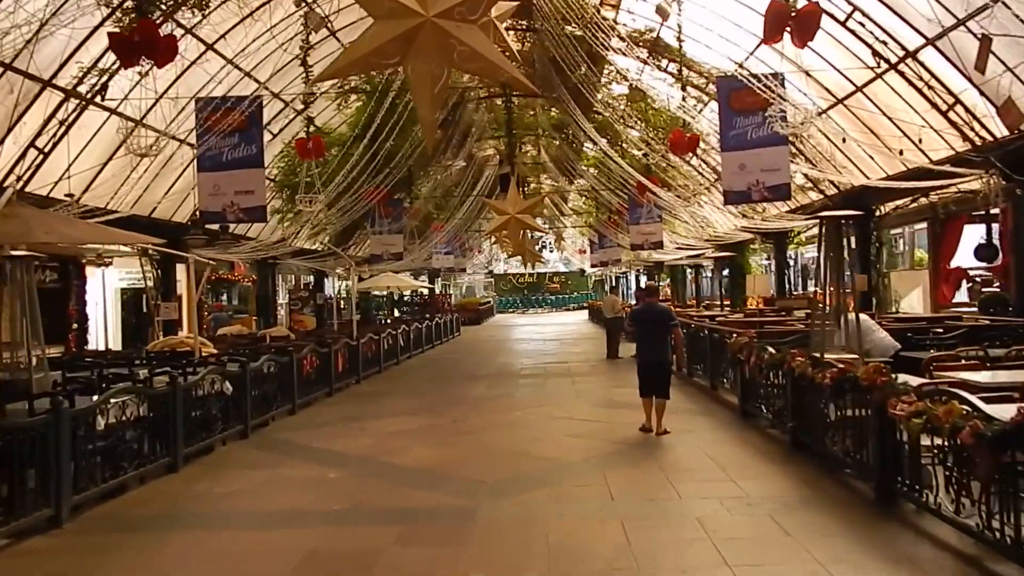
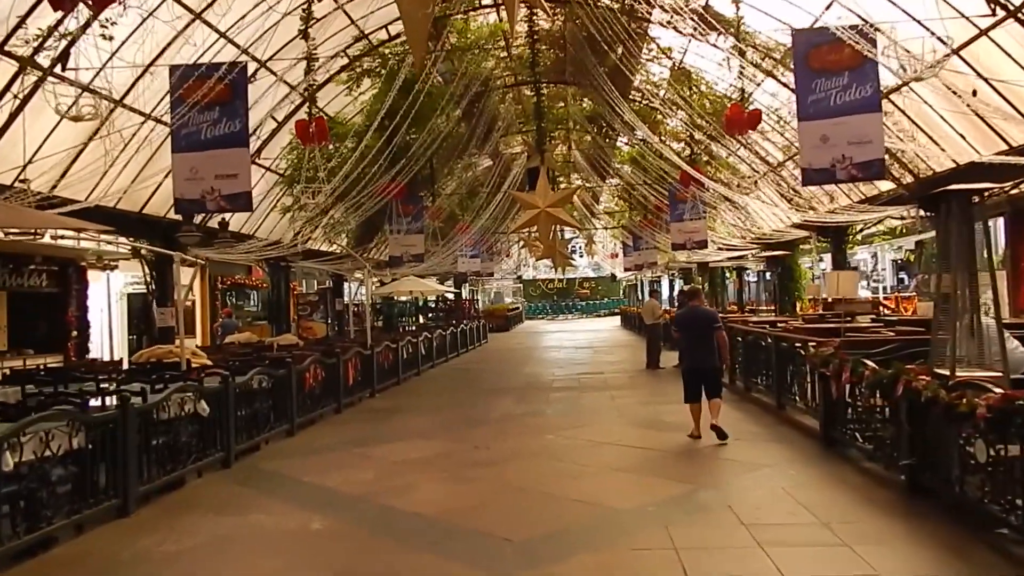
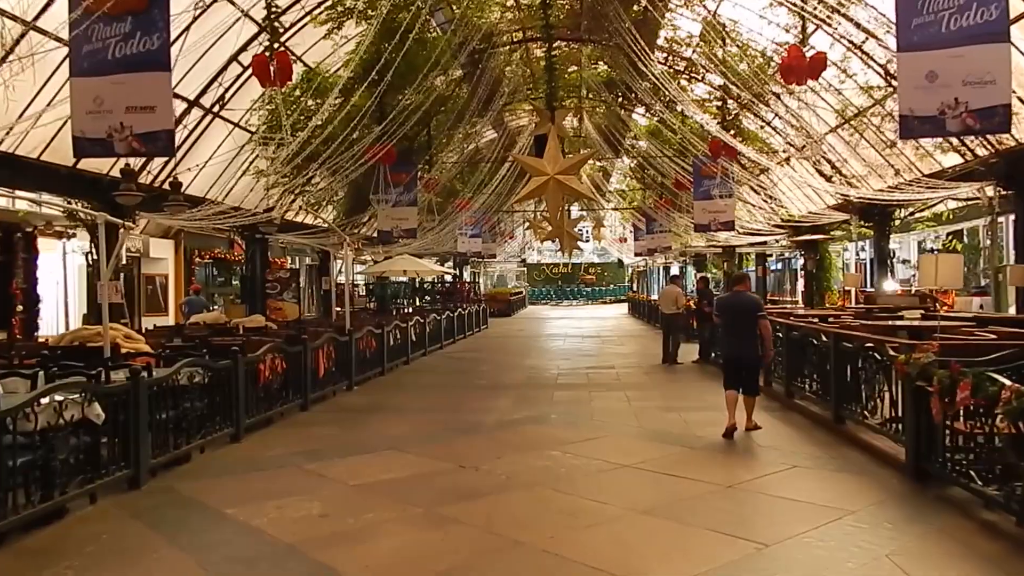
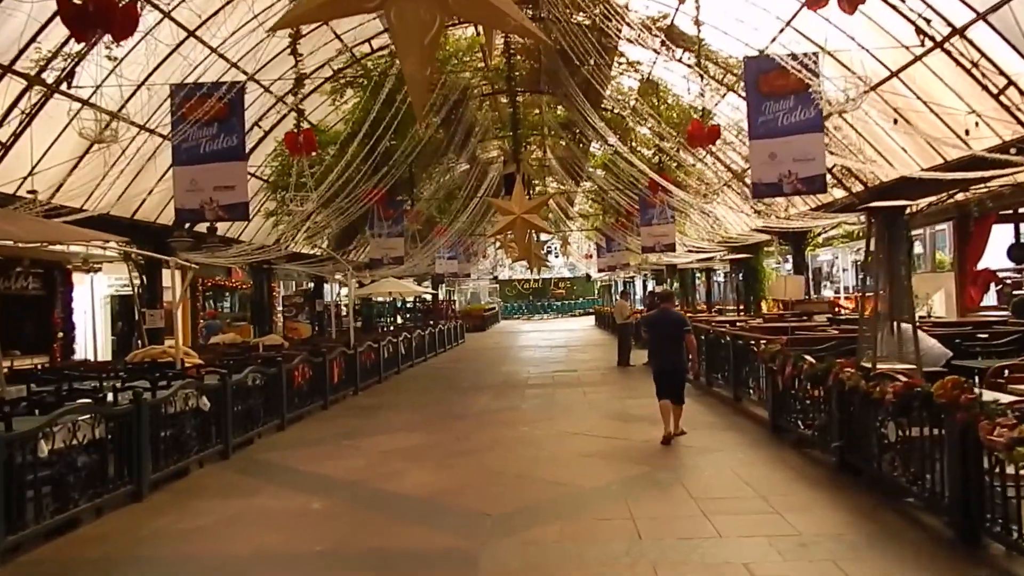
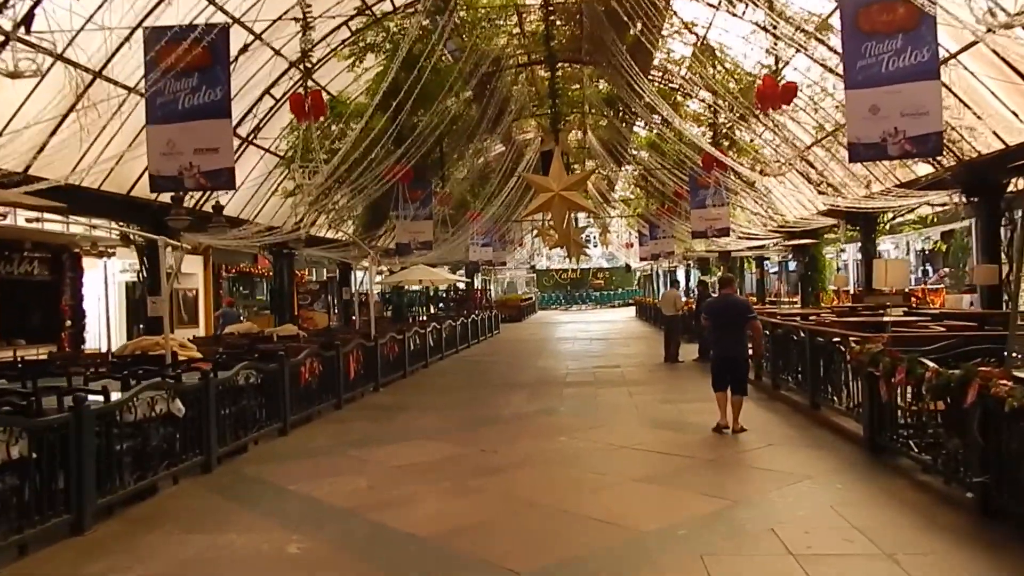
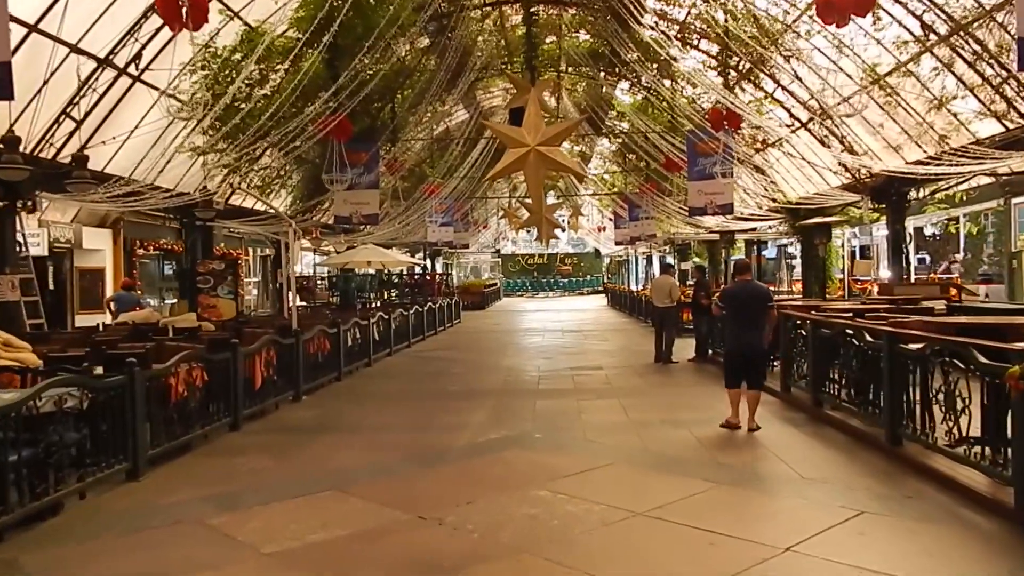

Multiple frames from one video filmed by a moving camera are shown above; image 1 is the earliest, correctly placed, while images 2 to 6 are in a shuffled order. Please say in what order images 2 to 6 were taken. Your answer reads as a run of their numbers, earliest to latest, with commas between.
4, 2, 5, 3, 6
